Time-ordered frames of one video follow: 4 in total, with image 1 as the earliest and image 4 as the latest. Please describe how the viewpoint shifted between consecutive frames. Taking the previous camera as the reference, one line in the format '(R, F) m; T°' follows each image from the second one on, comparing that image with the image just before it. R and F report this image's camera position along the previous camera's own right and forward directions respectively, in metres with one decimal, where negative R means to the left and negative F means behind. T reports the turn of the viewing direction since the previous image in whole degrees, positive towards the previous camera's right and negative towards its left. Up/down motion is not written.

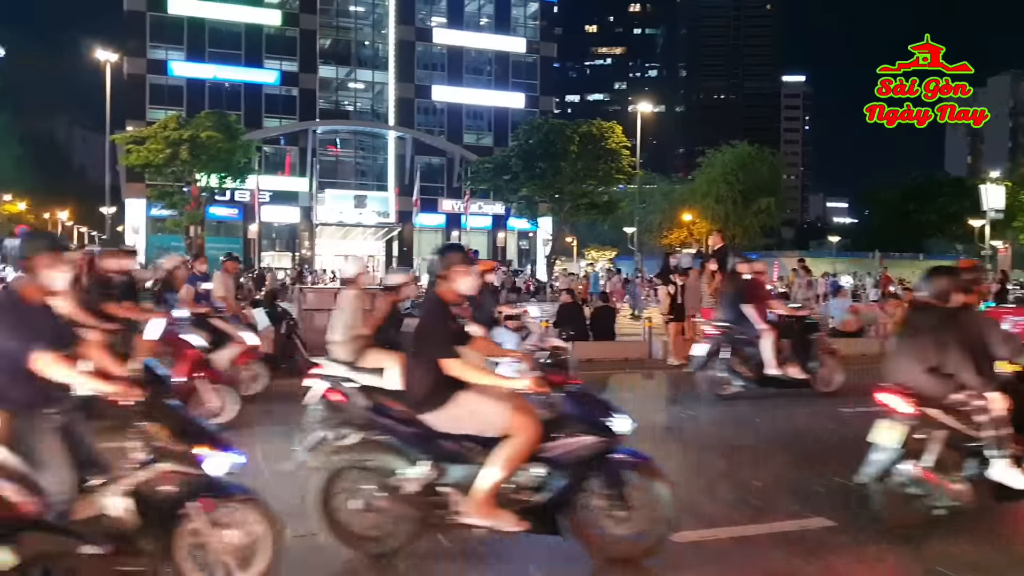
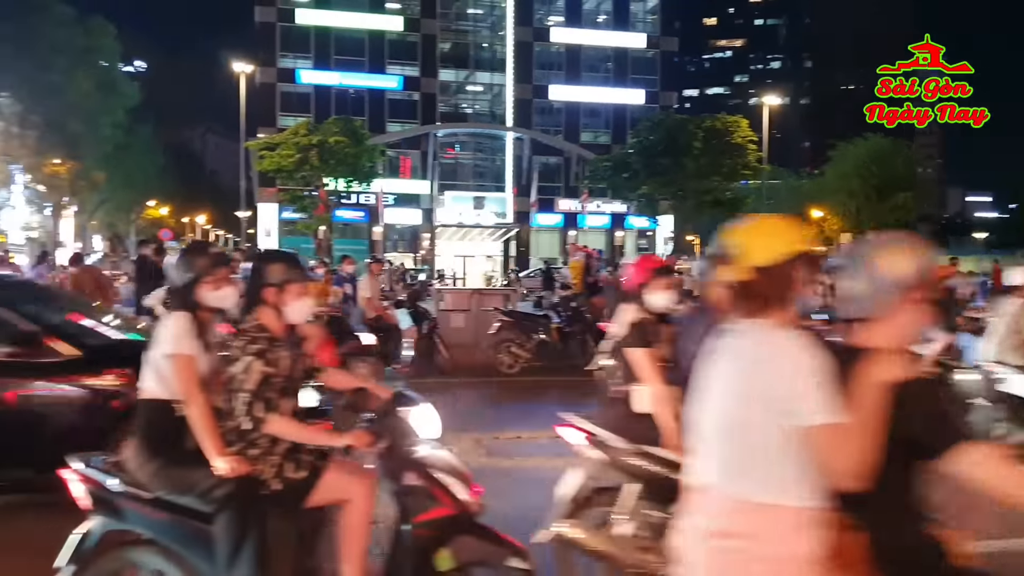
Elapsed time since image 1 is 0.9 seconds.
(-0.3, +0.1) m; -7°
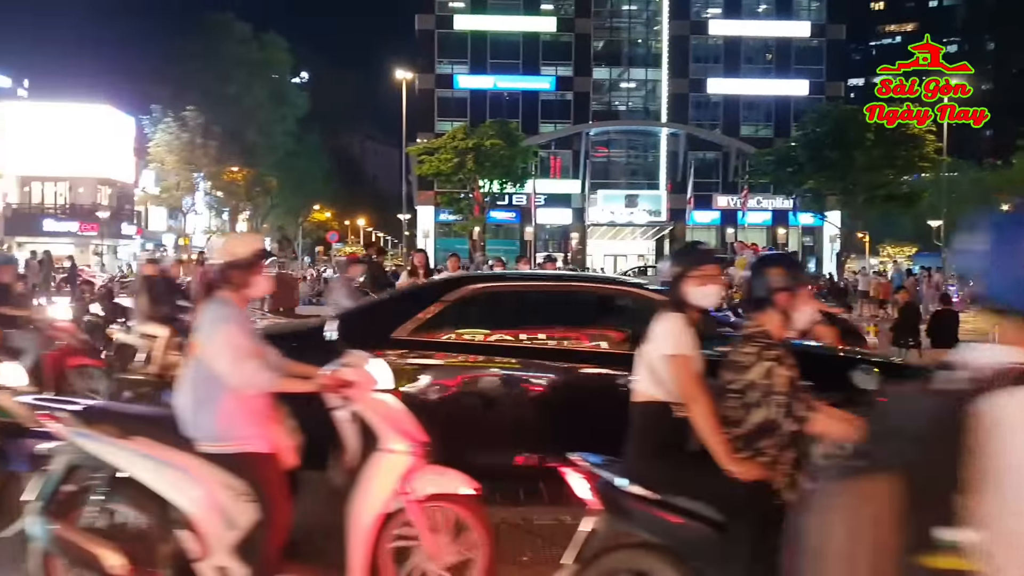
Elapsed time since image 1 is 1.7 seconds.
(-0.4, +0.7) m; -9°
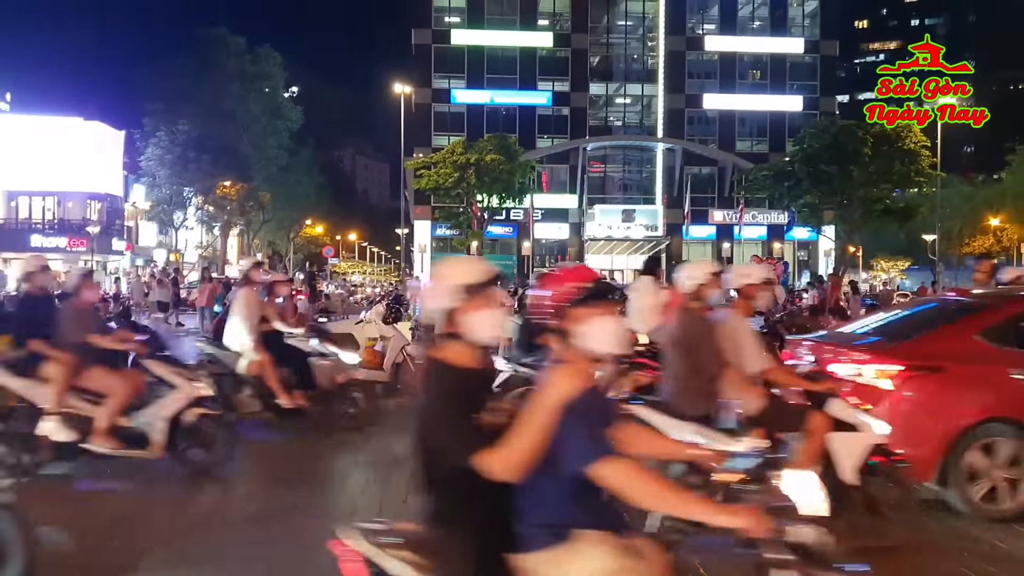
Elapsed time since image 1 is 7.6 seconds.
(-0.8, -0.1) m; +1°
